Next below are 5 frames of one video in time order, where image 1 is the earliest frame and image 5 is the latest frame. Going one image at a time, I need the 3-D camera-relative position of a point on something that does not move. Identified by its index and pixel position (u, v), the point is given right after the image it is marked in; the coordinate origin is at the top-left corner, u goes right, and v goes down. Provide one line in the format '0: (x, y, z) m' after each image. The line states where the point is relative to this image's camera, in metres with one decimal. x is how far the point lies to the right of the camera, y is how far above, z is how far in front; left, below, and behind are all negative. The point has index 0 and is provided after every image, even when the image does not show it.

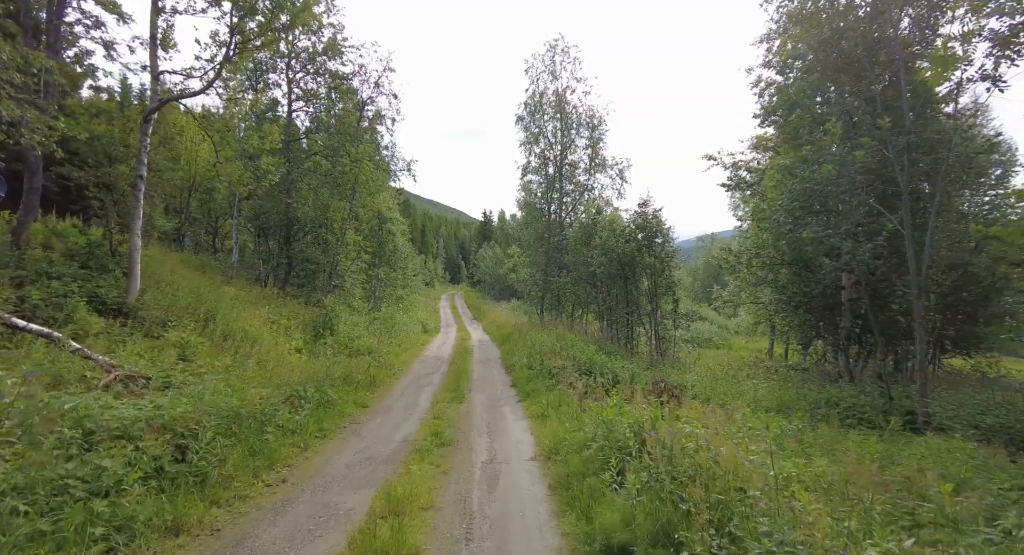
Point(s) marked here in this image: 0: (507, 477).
0: (-0.1, -2.8, +6.8) m
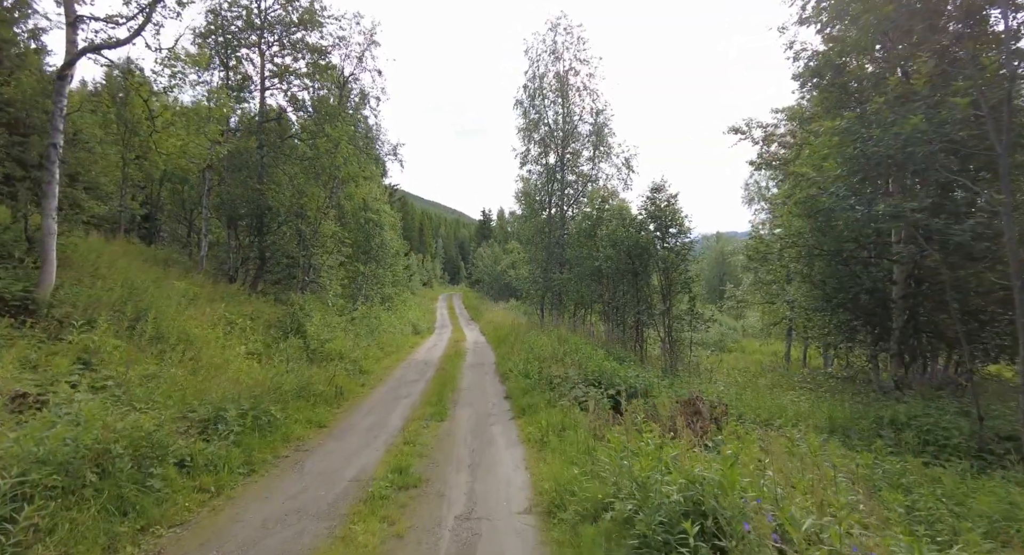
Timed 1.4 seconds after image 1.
0: (-0.2, -2.6, +4.8) m
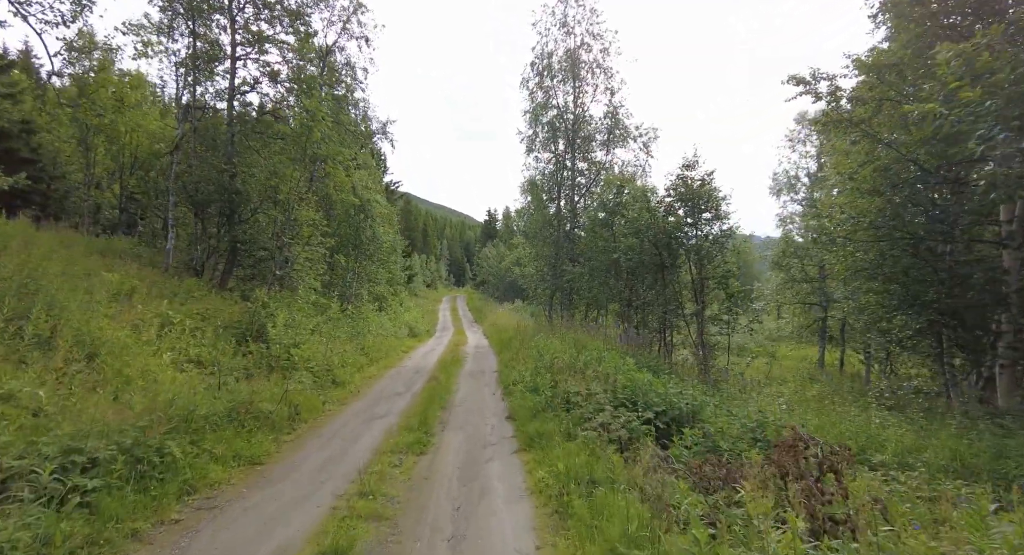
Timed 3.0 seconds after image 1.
0: (-0.2, -2.3, +2.3) m
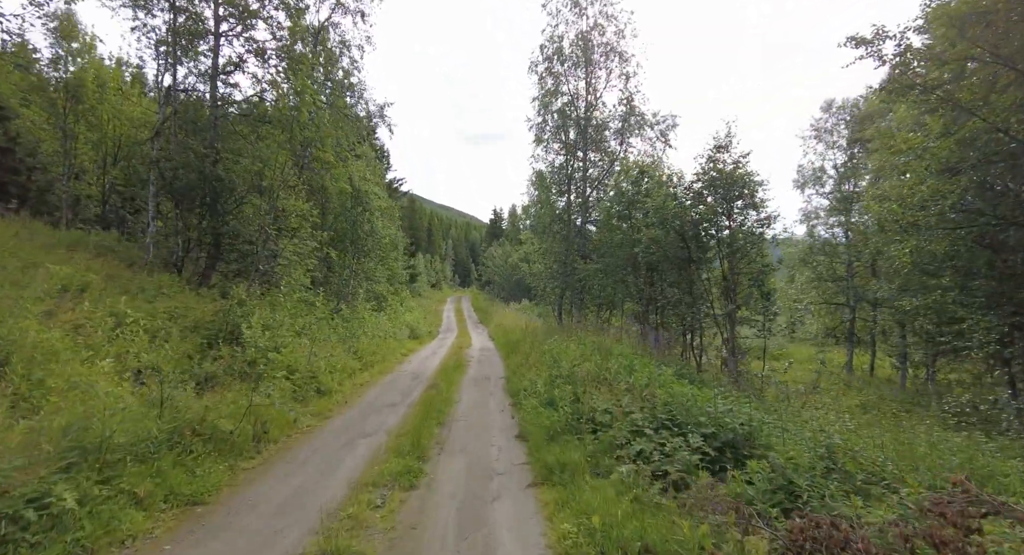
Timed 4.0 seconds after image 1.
0: (-0.1, -2.2, +0.8) m
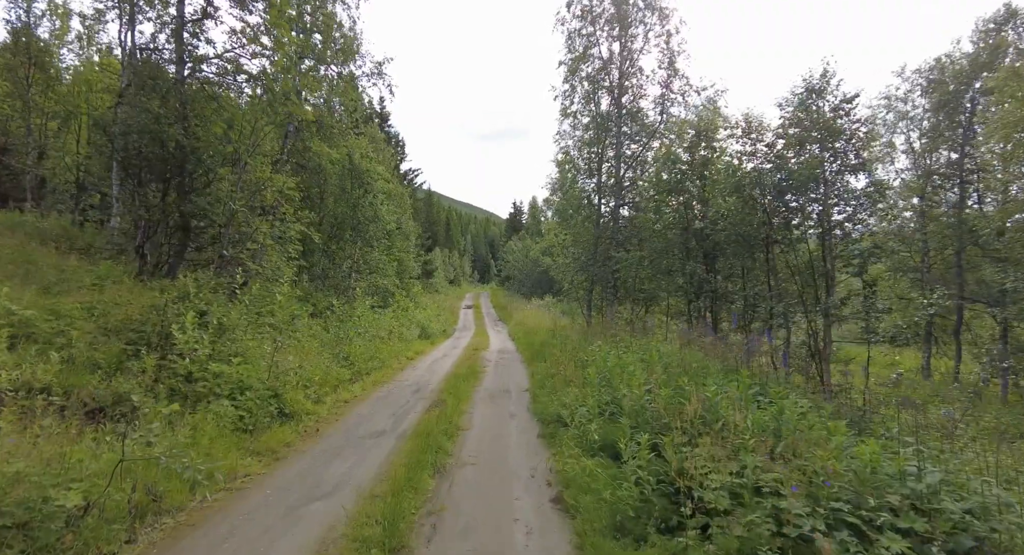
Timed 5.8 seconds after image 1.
0: (-0.1, -2.0, -2.0) m
